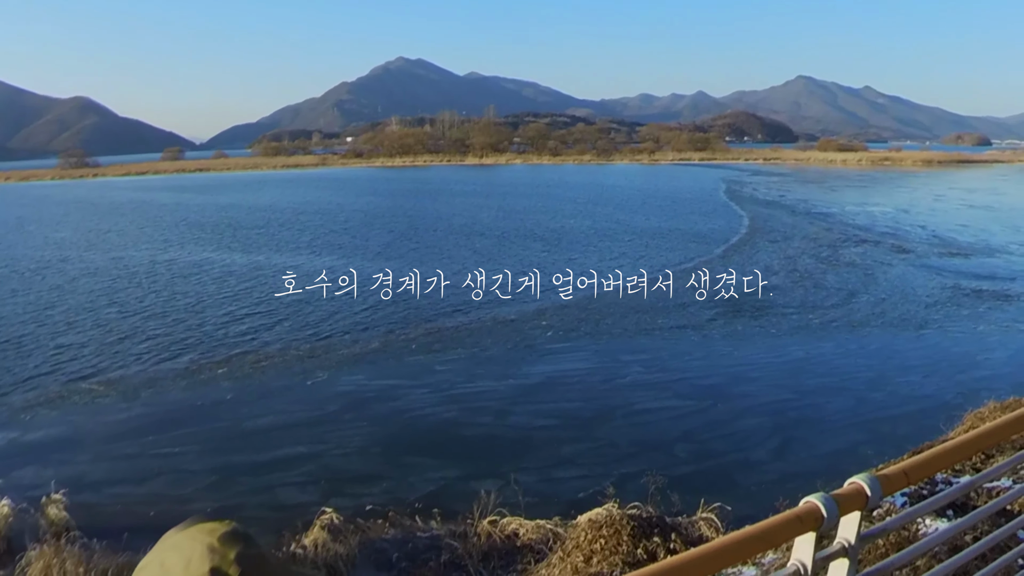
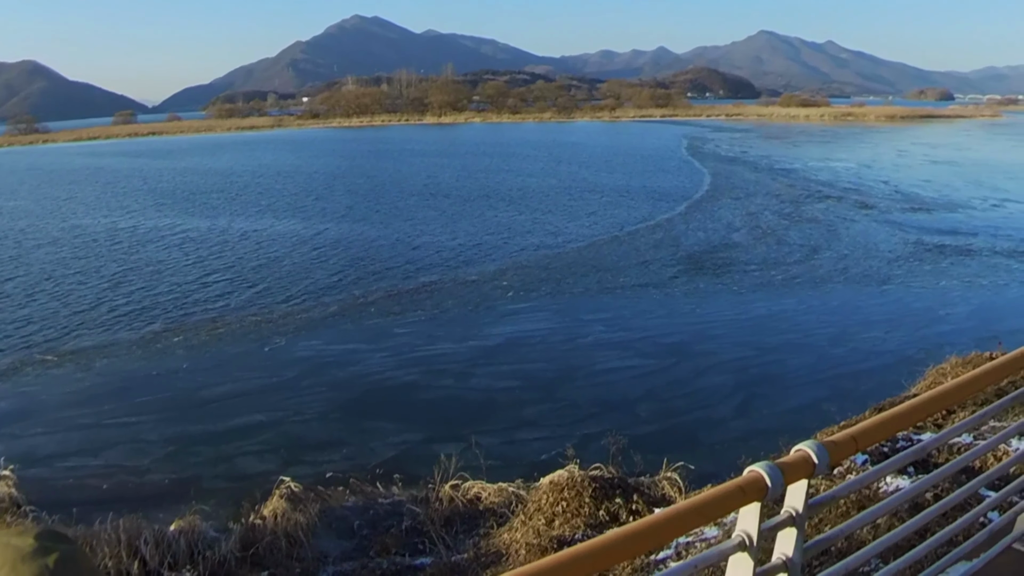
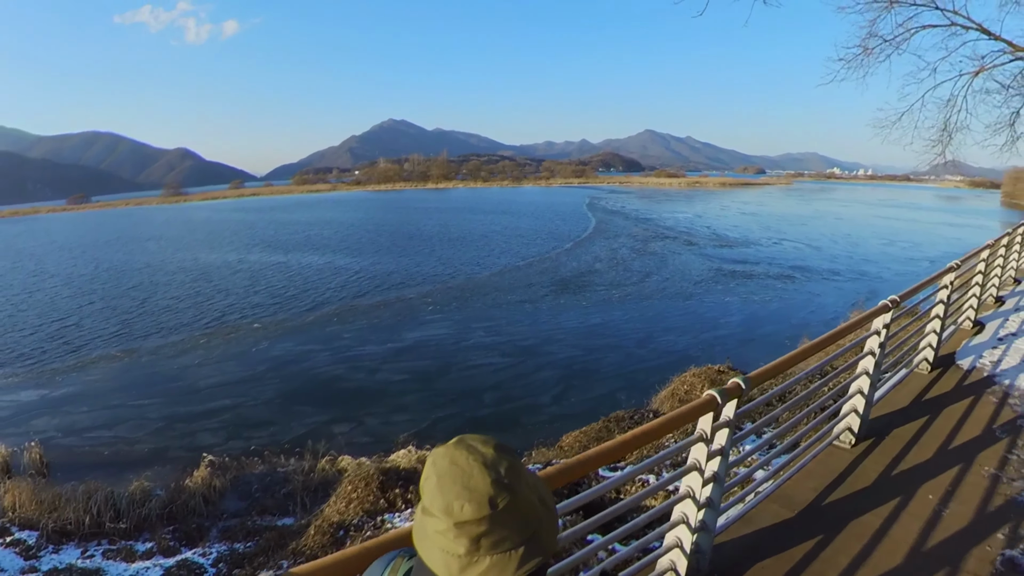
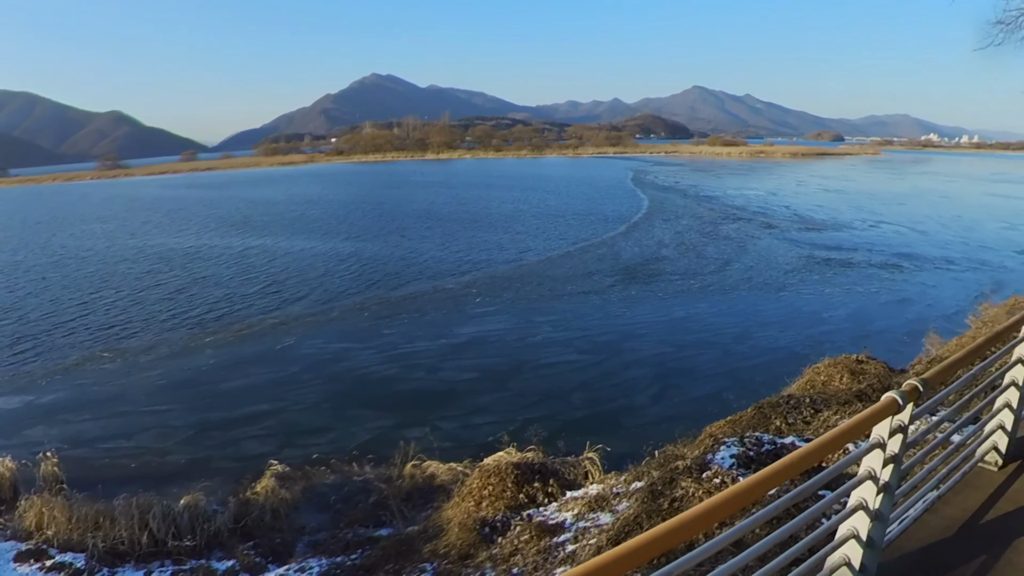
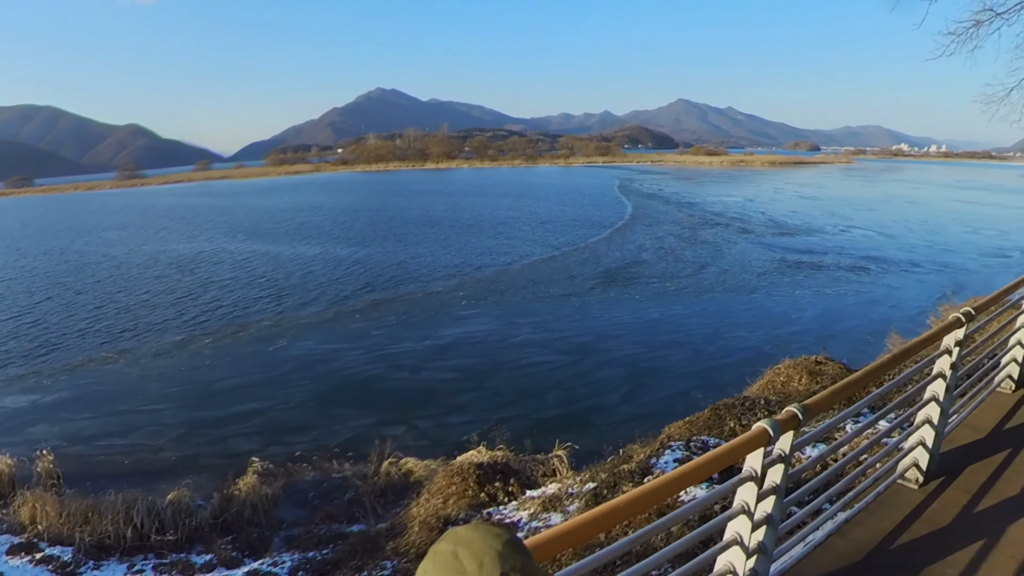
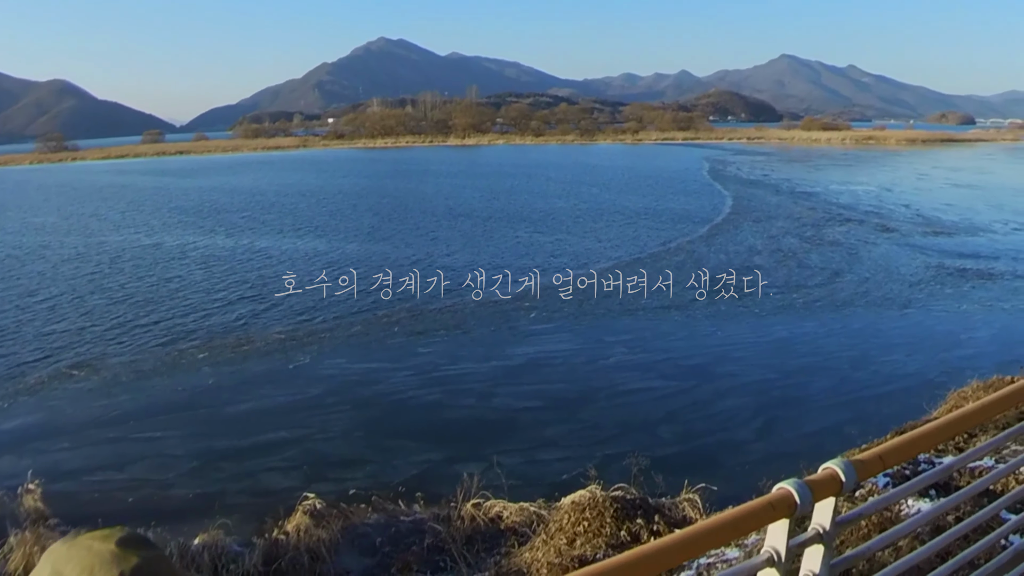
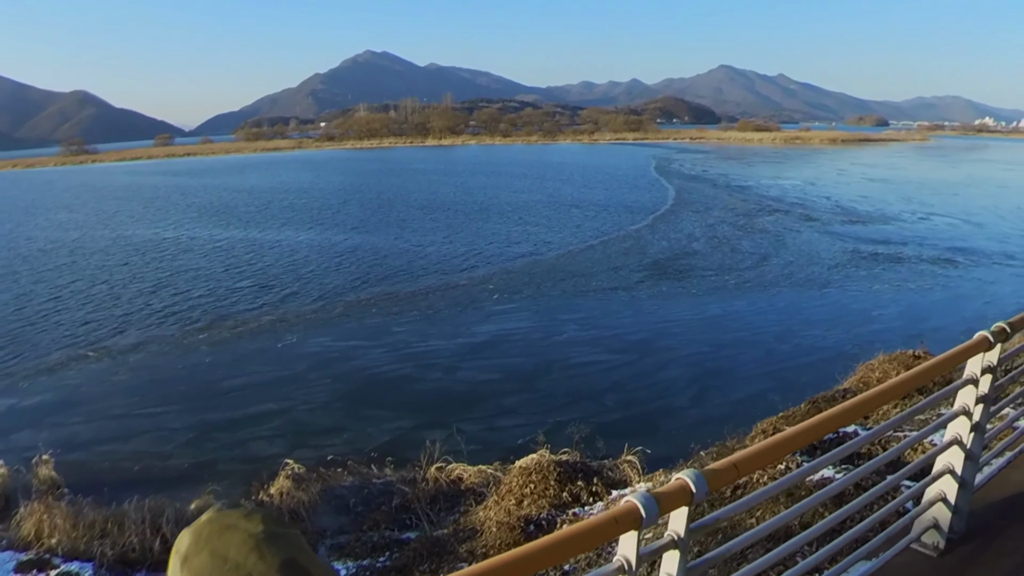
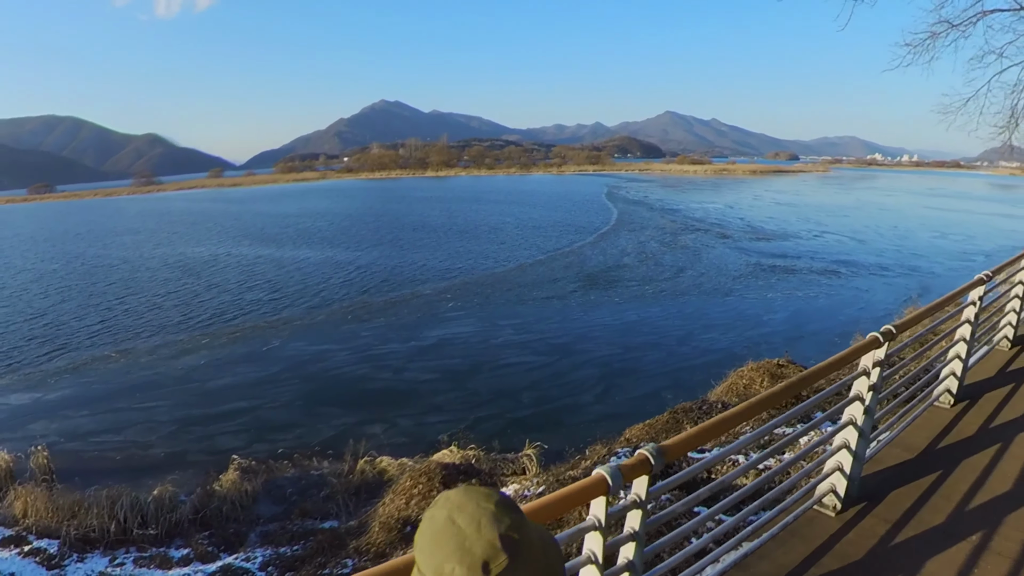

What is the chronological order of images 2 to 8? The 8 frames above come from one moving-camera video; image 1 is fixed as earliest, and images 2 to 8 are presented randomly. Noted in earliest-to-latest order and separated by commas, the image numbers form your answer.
6, 2, 7, 4, 5, 8, 3
